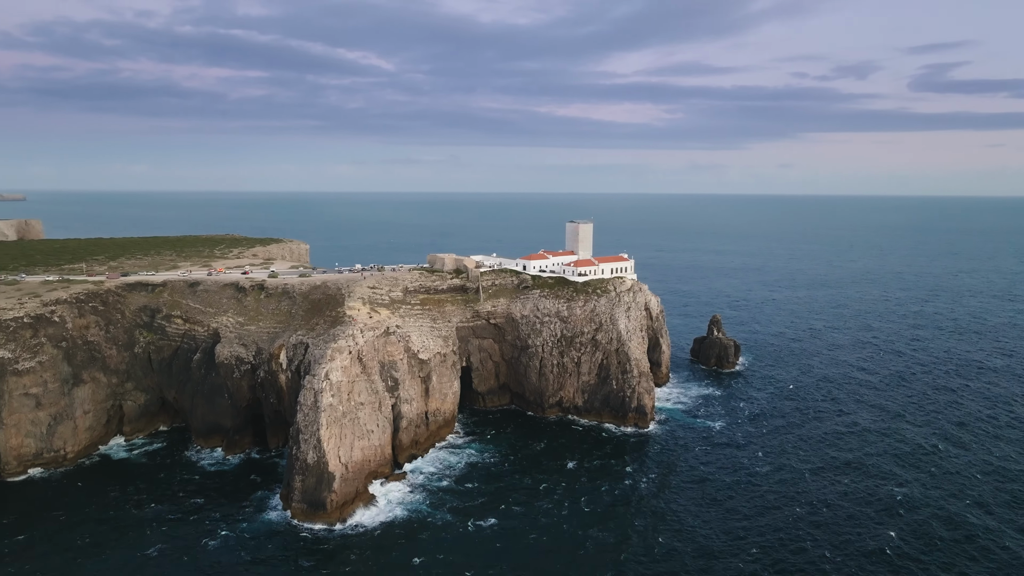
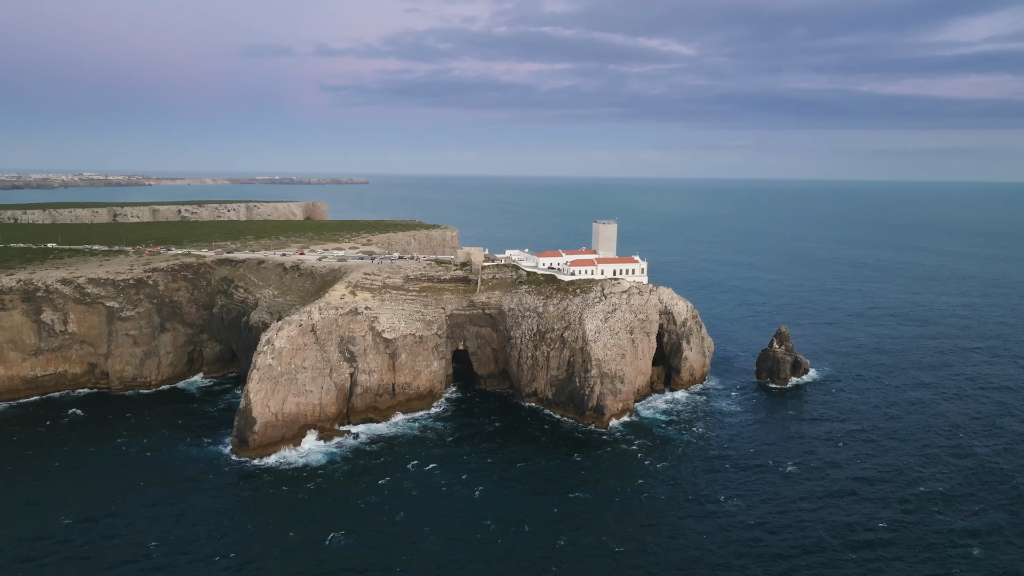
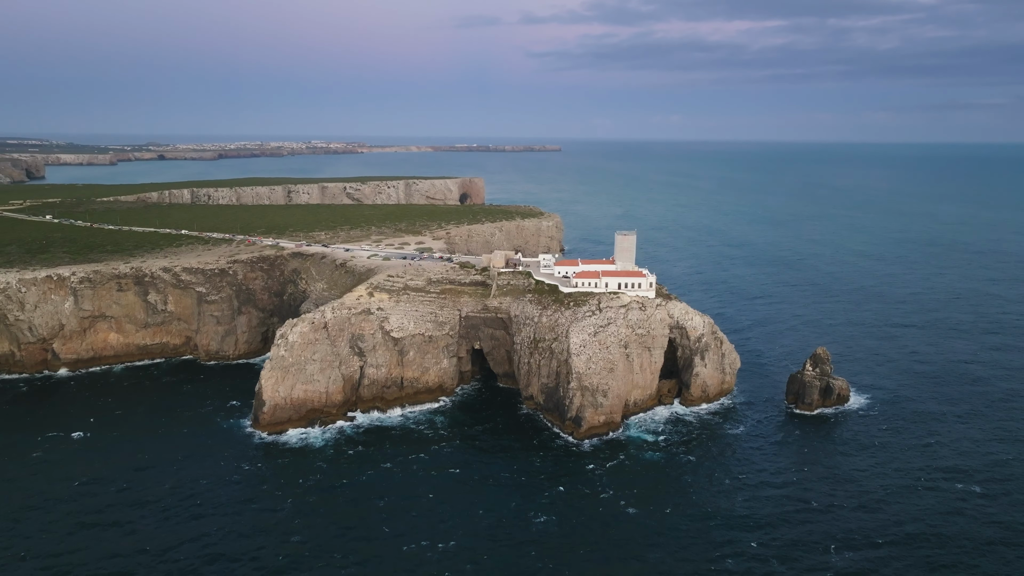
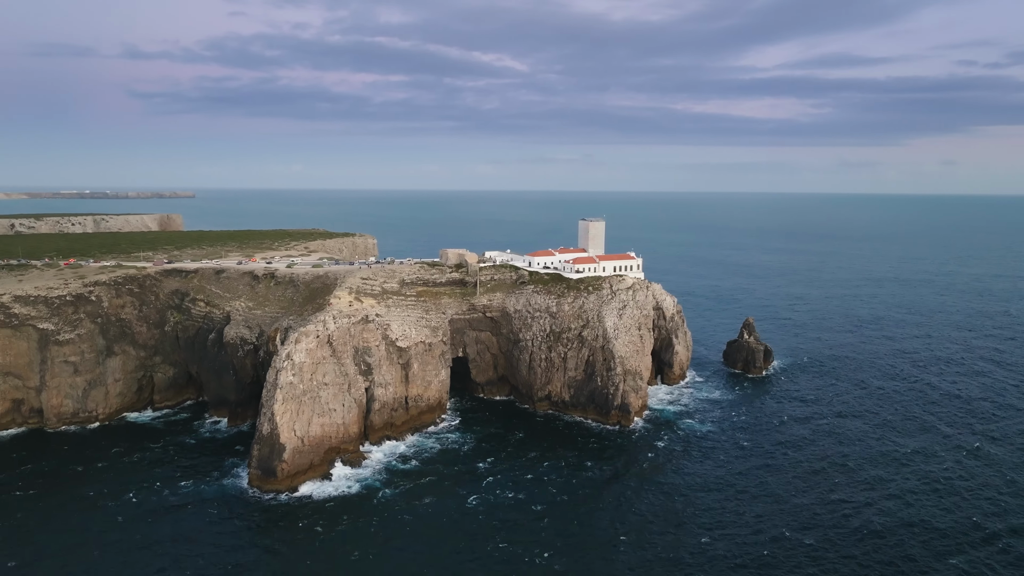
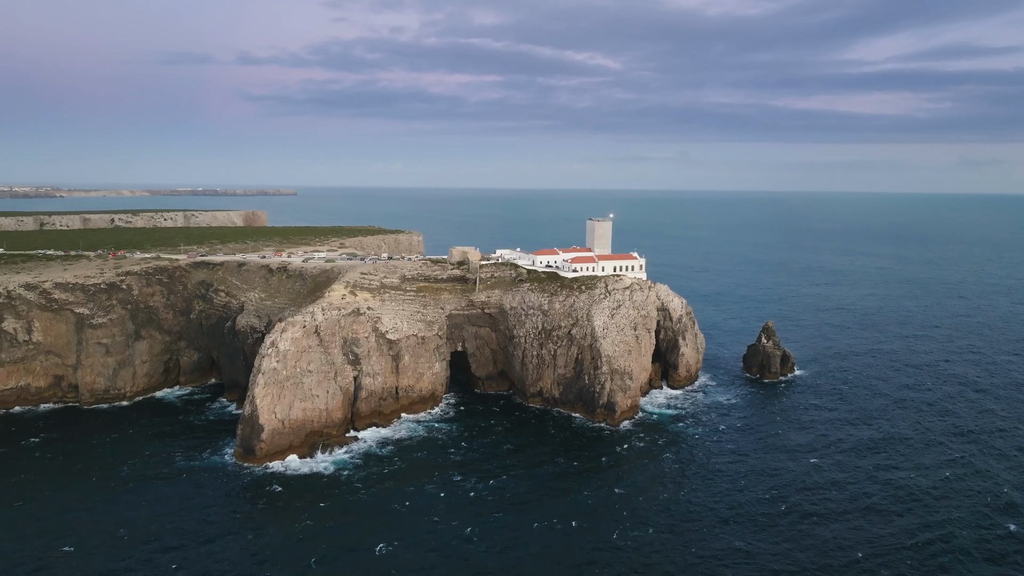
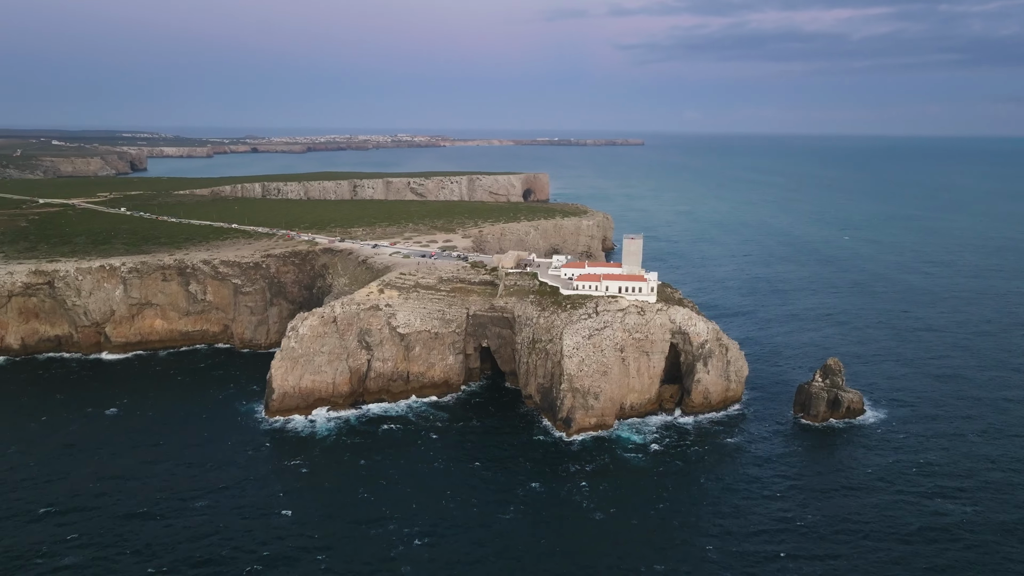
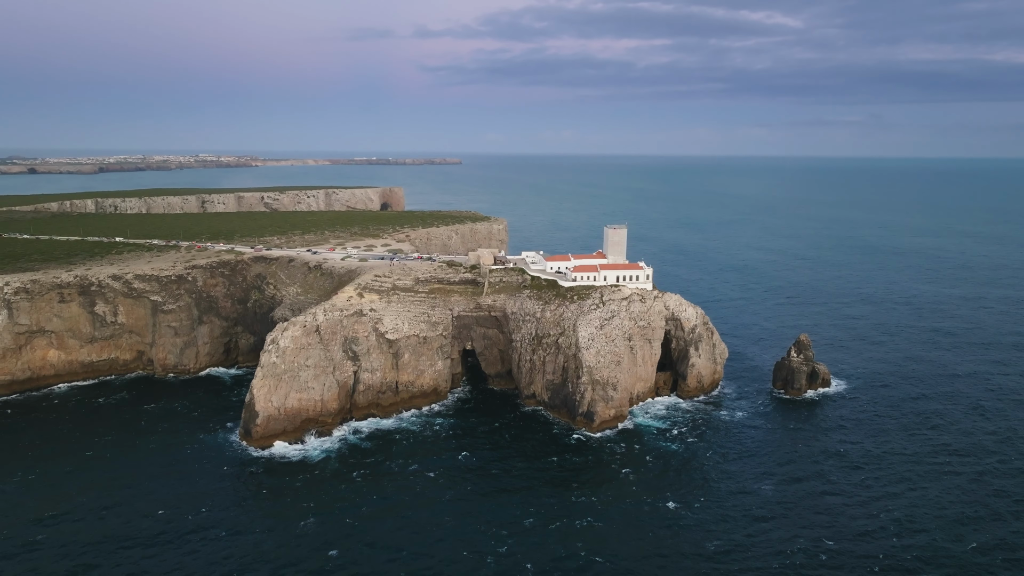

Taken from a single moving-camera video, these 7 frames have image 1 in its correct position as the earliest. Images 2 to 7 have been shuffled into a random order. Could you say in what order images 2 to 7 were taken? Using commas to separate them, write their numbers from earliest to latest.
4, 5, 2, 7, 3, 6
